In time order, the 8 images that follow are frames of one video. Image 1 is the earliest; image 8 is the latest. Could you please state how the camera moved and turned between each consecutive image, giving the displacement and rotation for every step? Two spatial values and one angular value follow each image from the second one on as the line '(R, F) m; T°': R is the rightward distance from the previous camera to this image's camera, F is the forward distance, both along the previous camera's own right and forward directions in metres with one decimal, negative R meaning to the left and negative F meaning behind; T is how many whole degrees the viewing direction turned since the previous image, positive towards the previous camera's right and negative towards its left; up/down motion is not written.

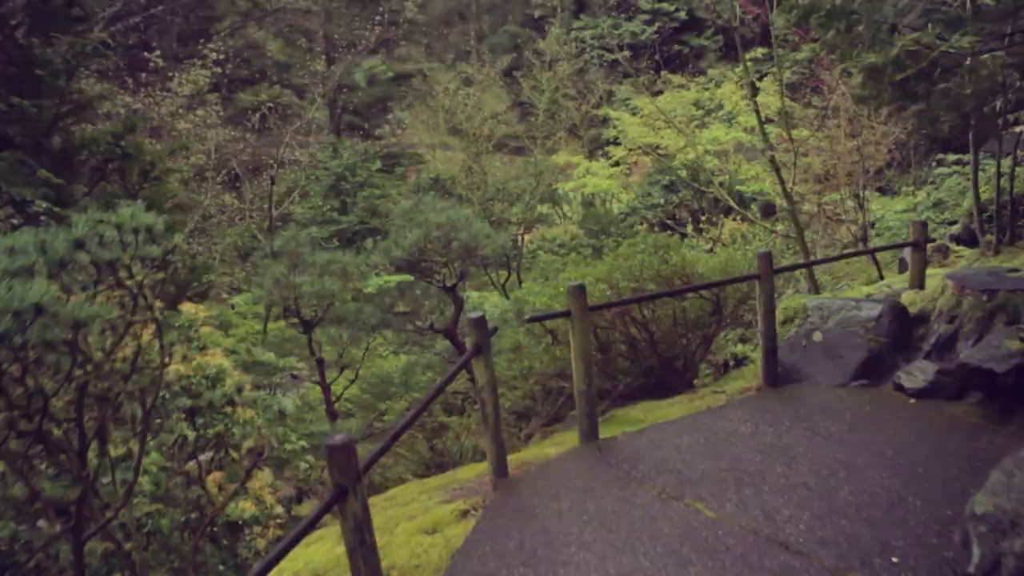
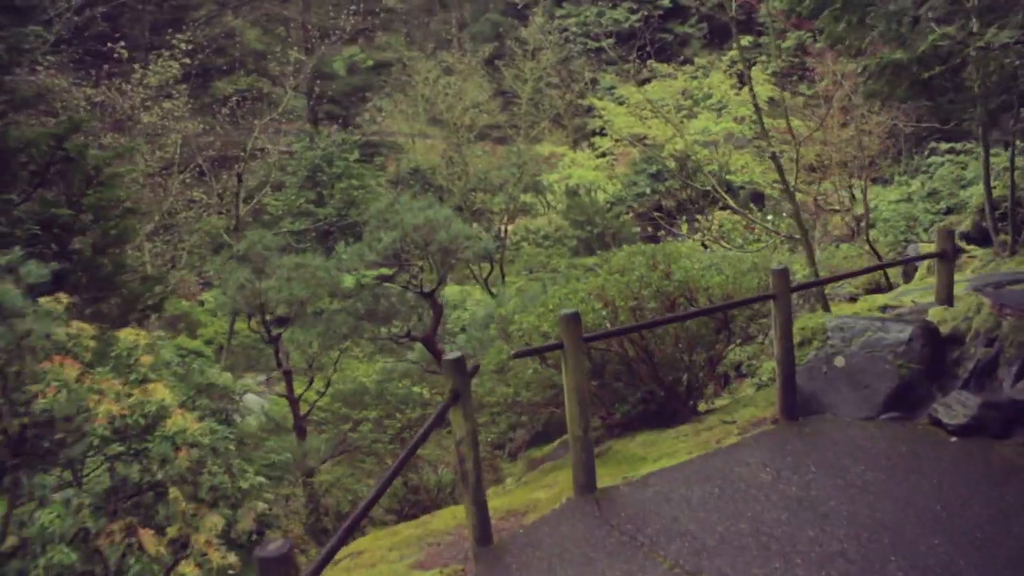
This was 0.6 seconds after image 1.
(0.0, +0.5) m; +1°
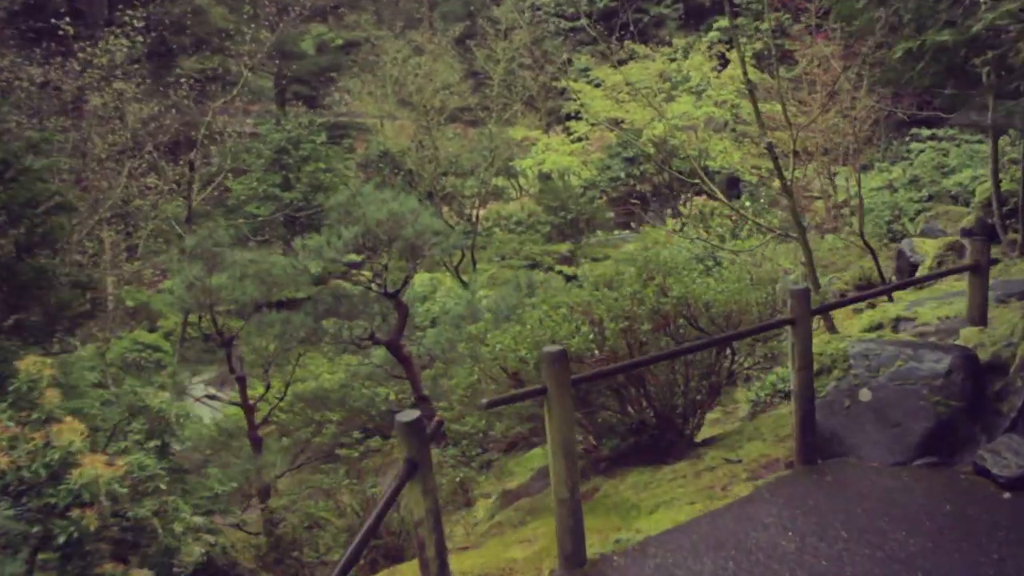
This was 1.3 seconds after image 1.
(0.0, +0.5) m; +1°
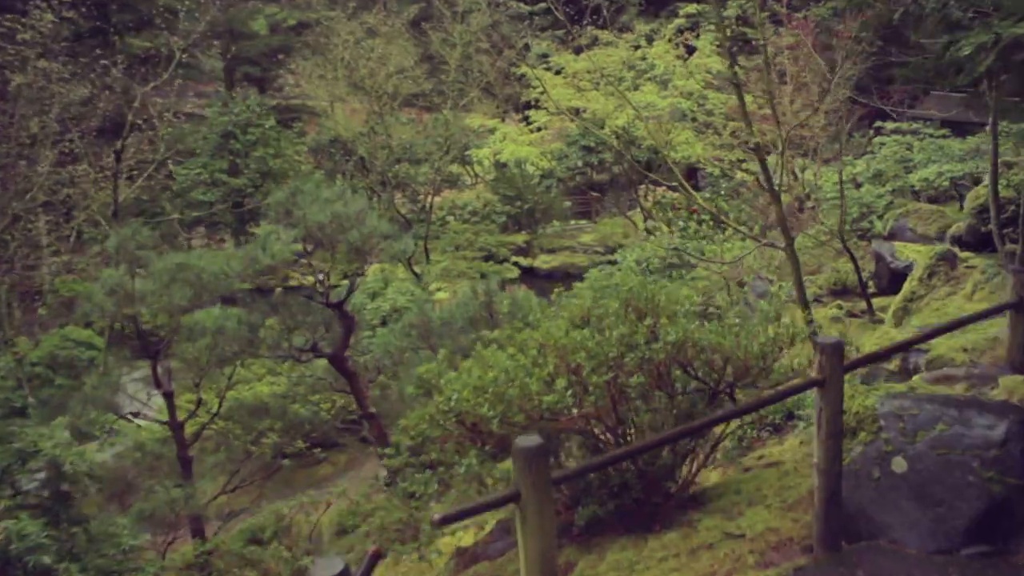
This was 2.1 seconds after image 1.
(0.0, +0.6) m; +2°
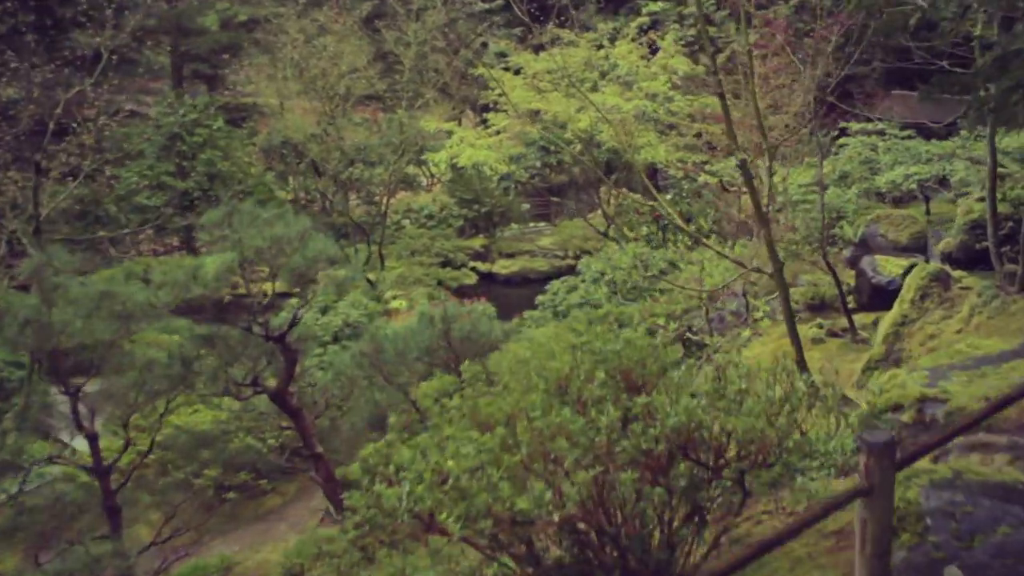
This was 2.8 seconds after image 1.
(0.0, +0.5) m; +2°
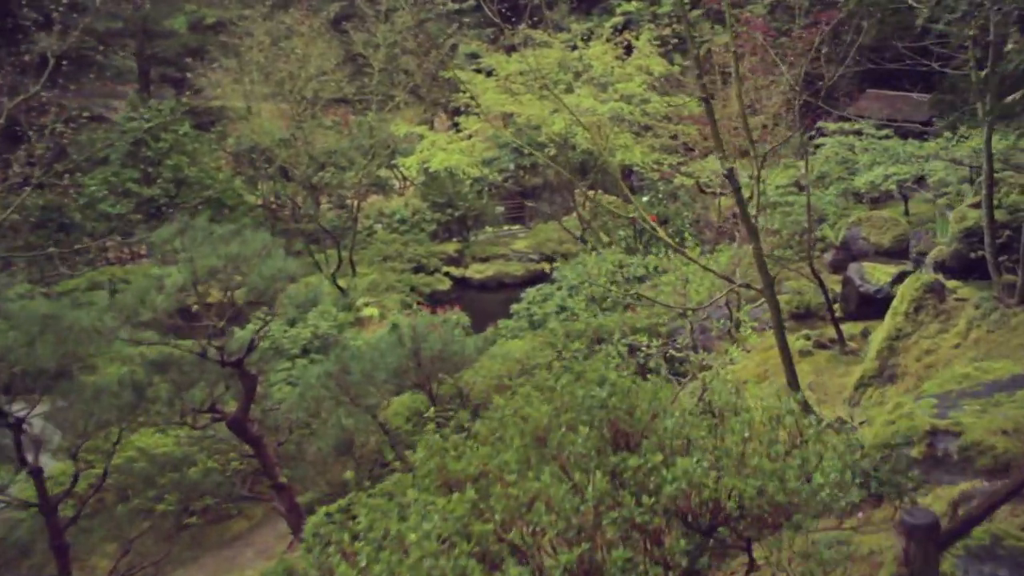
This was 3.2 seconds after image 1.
(0.0, +0.3) m; +1°
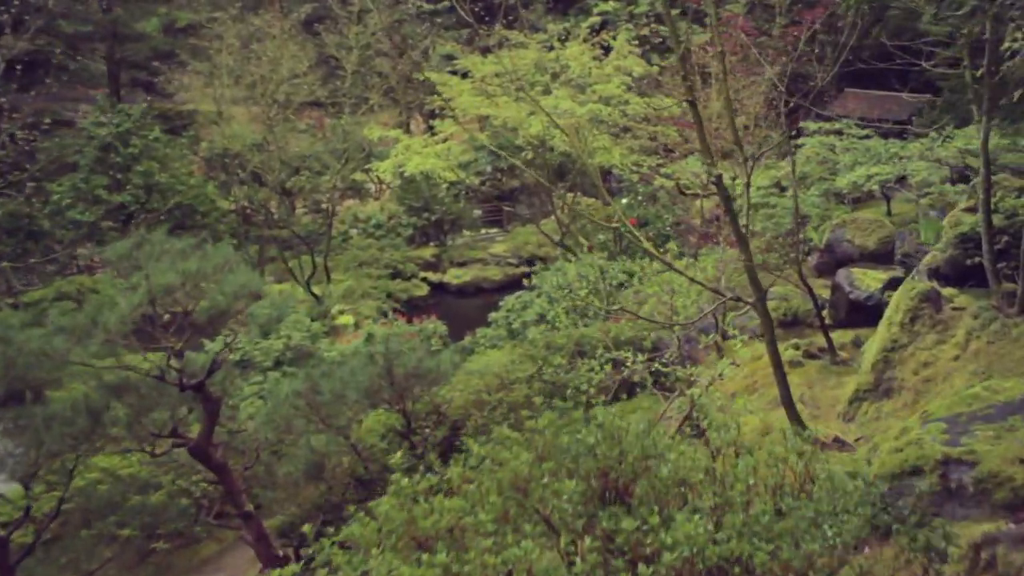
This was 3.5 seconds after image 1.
(0.0, +0.3) m; +1°
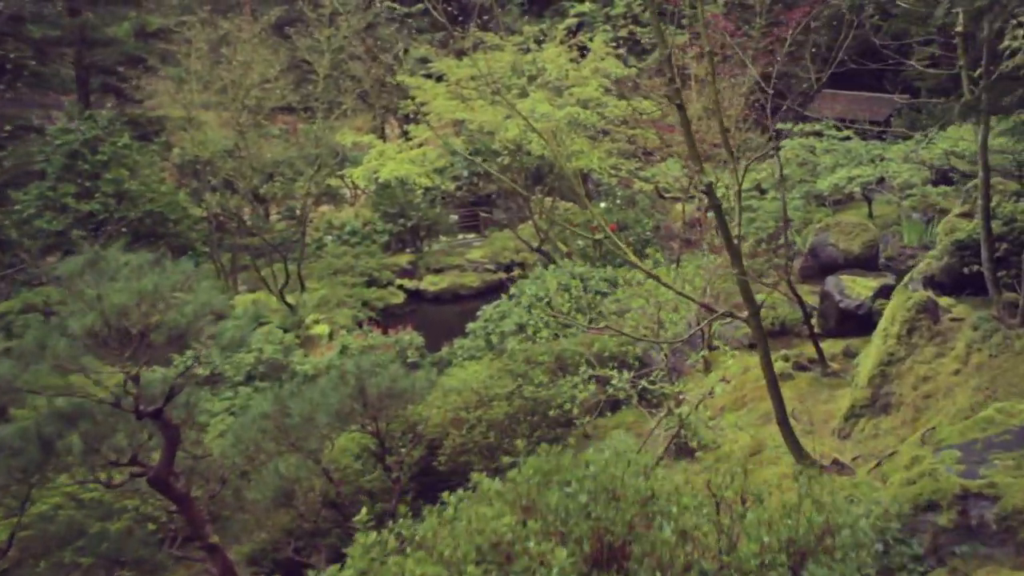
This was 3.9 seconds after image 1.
(0.0, +0.3) m; +1°
